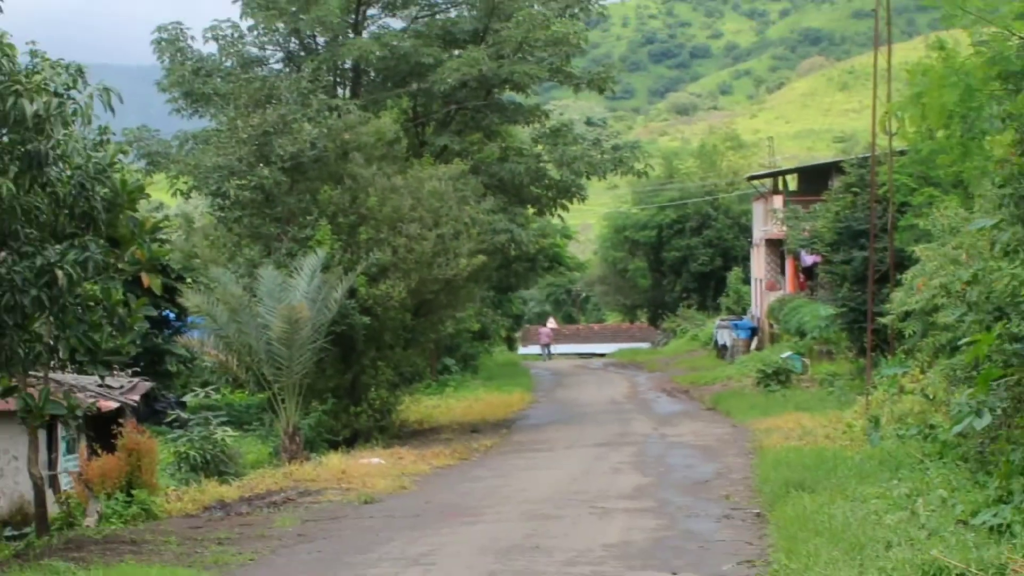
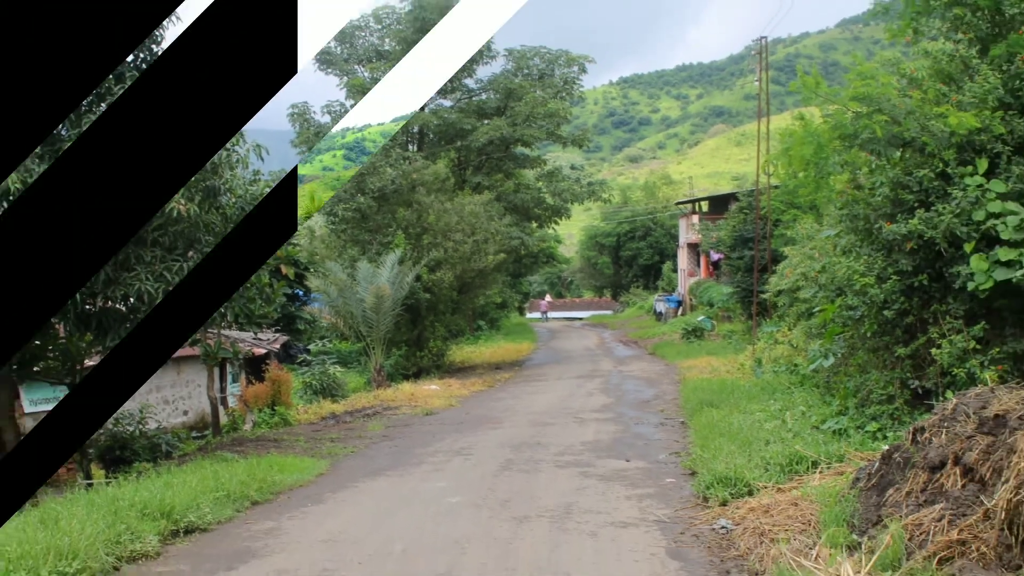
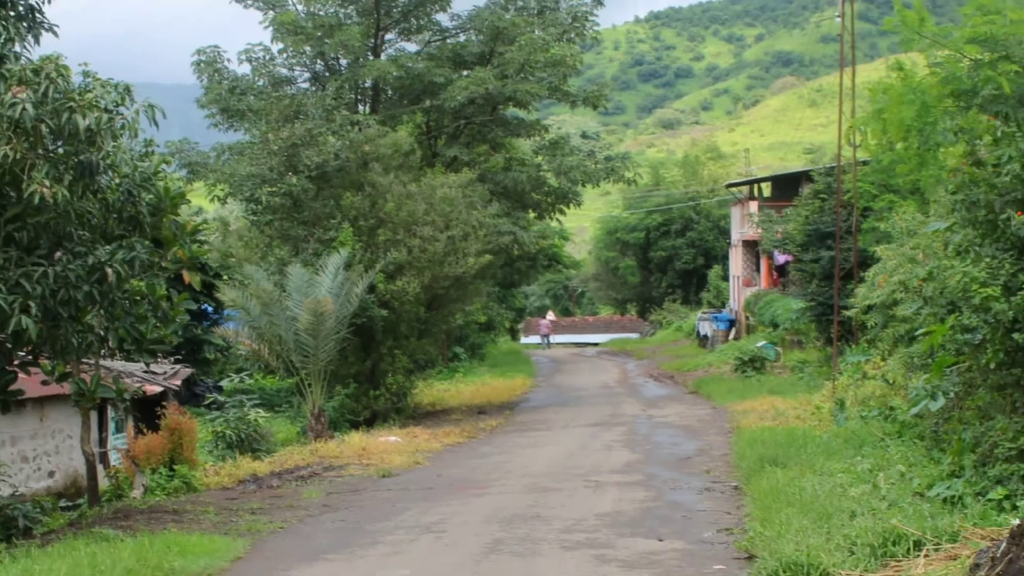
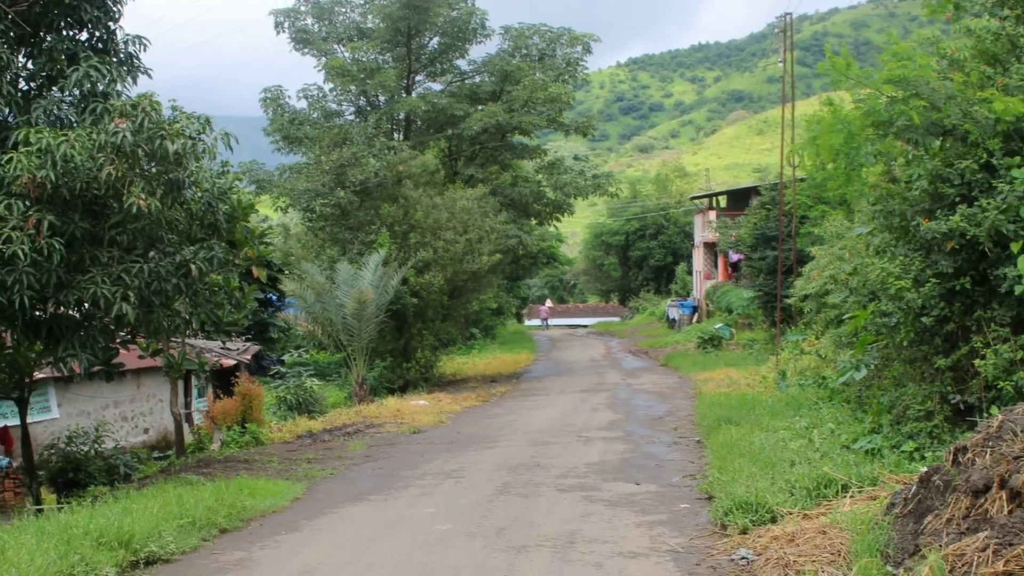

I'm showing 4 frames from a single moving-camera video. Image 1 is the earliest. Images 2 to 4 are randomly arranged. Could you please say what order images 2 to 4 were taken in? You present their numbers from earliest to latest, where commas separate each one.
3, 4, 2
